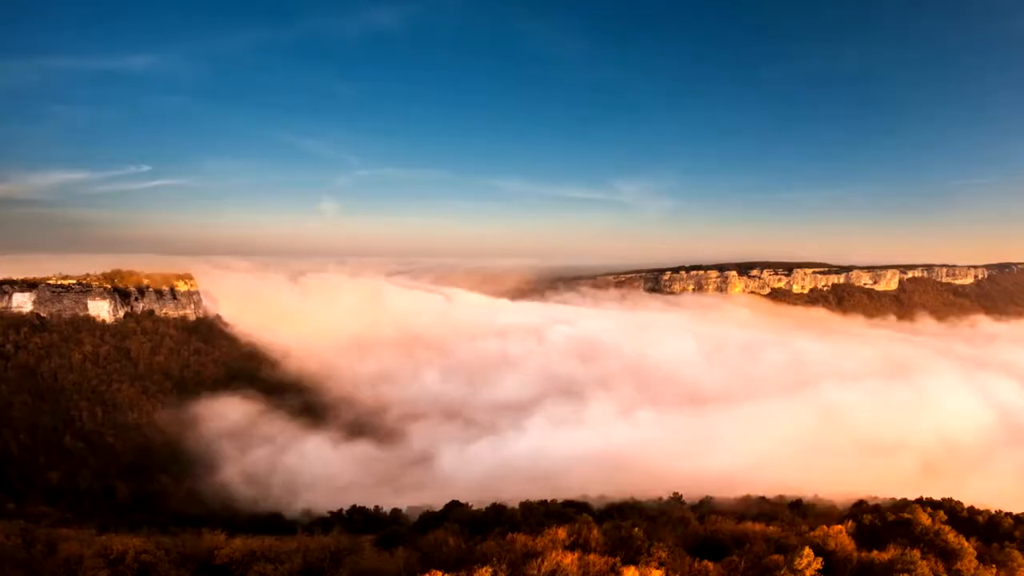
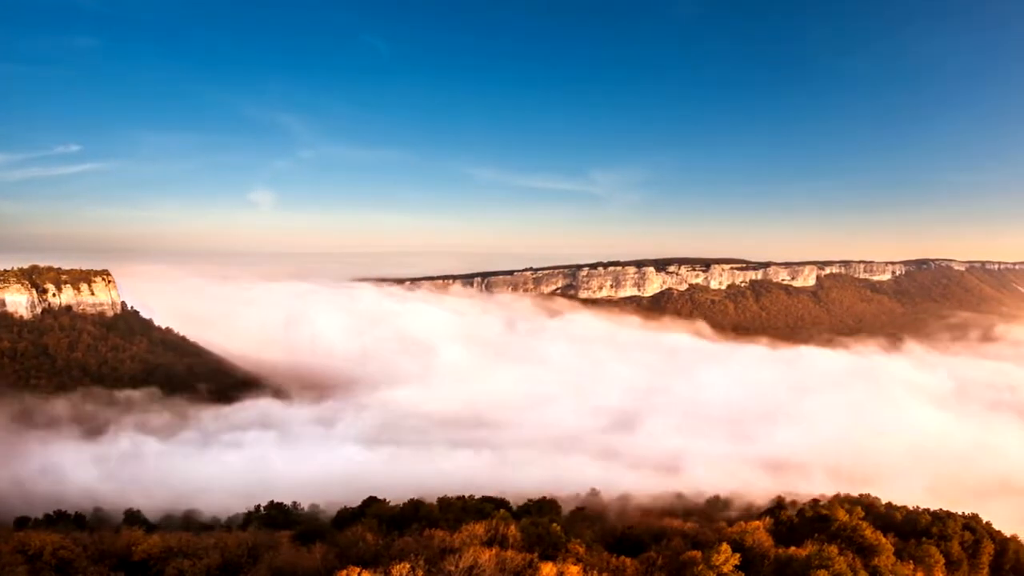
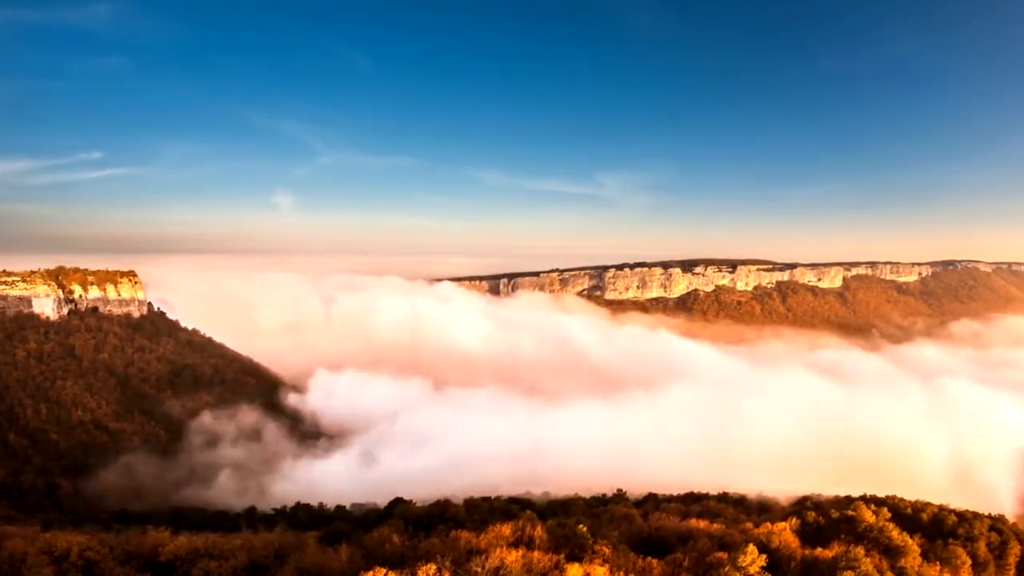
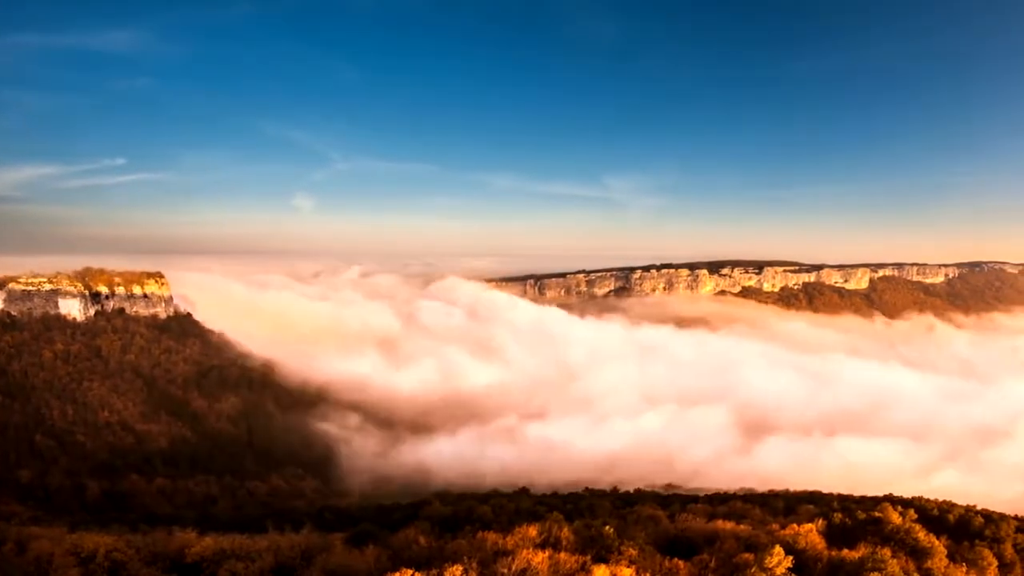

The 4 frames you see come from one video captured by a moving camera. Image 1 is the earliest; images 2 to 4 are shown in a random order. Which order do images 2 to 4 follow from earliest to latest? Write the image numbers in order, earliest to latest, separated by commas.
4, 3, 2
